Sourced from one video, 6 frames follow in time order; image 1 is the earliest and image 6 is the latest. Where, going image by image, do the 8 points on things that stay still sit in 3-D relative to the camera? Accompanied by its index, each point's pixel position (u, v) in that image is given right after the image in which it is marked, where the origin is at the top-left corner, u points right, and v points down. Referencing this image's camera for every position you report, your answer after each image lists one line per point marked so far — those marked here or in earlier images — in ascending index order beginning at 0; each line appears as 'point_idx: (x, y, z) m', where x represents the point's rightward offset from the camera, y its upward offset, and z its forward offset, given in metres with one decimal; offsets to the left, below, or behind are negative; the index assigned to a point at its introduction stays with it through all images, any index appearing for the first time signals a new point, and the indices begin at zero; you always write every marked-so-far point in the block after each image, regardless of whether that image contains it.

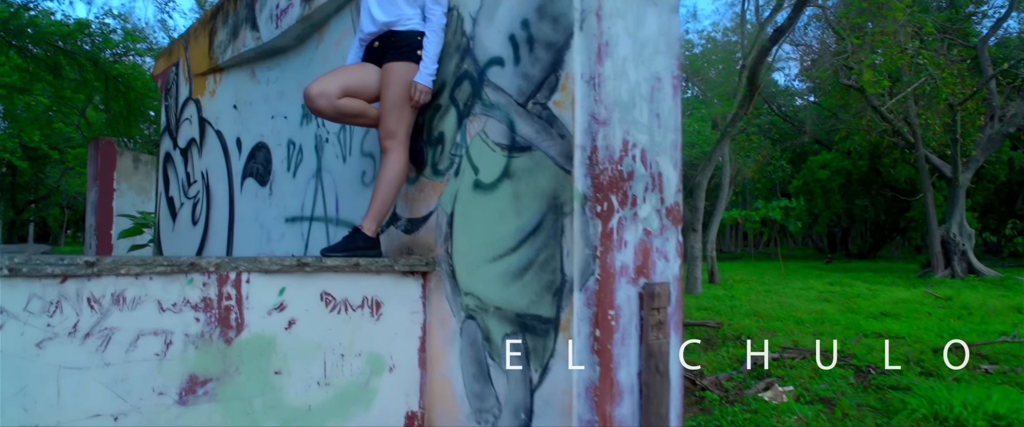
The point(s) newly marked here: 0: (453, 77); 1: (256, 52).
0: (-0.3, +0.7, +3.2) m
1: (-2.3, +1.4, +5.5) m
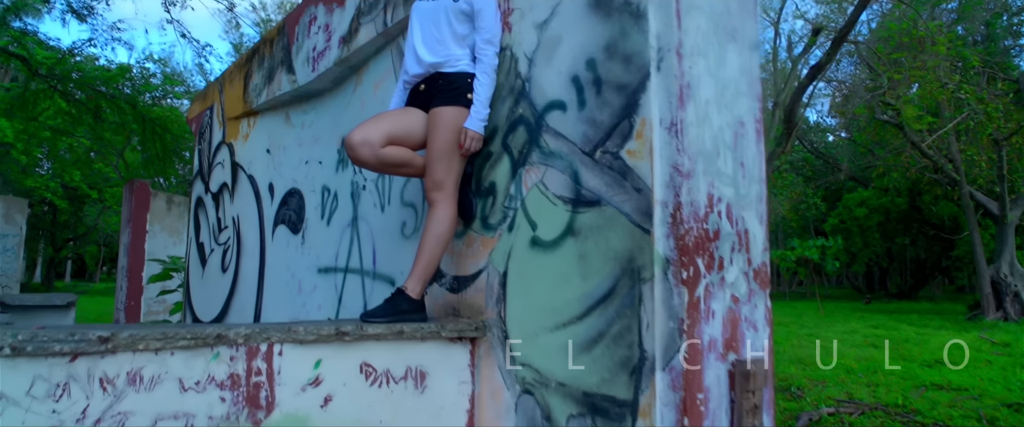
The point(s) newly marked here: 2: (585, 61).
0: (0.0, +0.4, +2.9) m
1: (-1.9, +1.0, +5.3) m
2: (+0.3, +0.6, +2.5) m
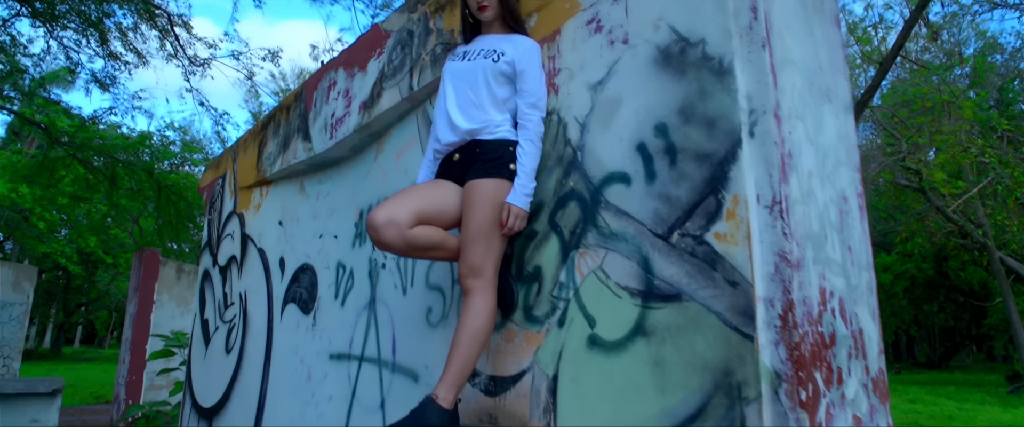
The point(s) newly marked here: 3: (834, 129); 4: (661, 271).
0: (+0.2, +0.1, +2.5) m
1: (-1.7, +0.4, +5.0) m
2: (+0.5, +0.3, +2.1) m
3: (+1.1, +0.3, +2.1) m
4: (+0.5, -0.2, +2.0) m
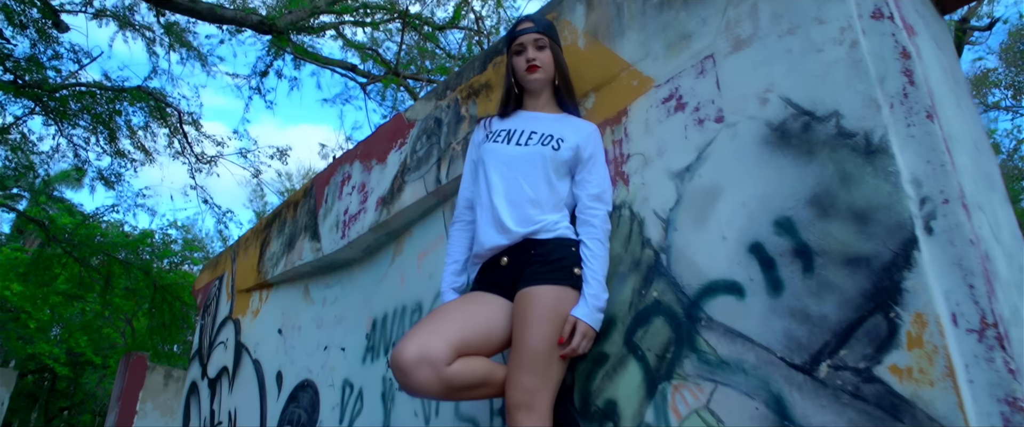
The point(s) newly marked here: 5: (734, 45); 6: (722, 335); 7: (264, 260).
0: (+0.4, -0.3, +2.0) m
1: (-1.5, -0.4, +4.5) m
2: (+0.7, 0.0, +1.7) m
3: (+1.3, 0.0, +1.7) m
4: (+0.7, -0.5, +1.5) m
5: (+0.7, +0.5, +2.0) m
6: (+0.6, -0.3, +1.7) m
7: (-2.1, -0.4, +5.3) m
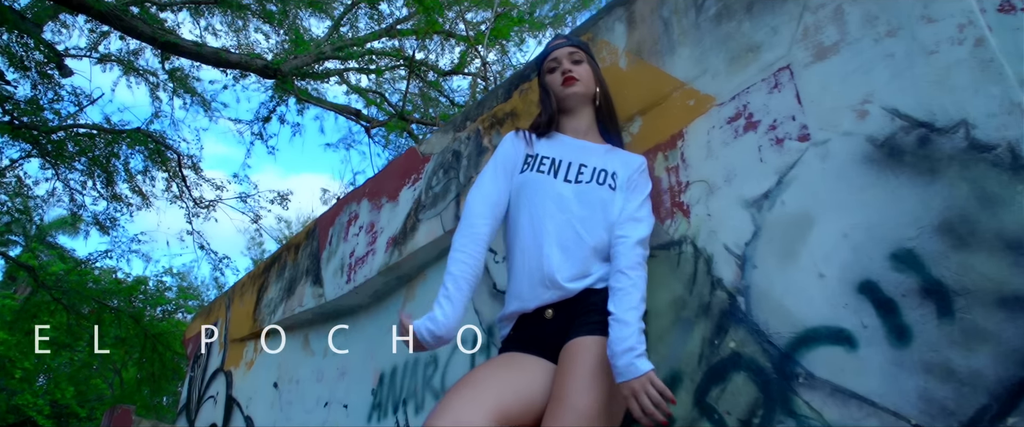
0: (+0.5, -0.4, +1.7) m
1: (-1.3, -0.7, +4.1) m
2: (+0.8, -0.1, +1.4) m
3: (+1.5, -0.1, +1.4) m
4: (+0.8, -0.5, +1.1) m
5: (+0.8, +0.4, +1.7) m
6: (+0.7, -0.4, +1.4) m
7: (-2.0, -0.7, +4.9) m
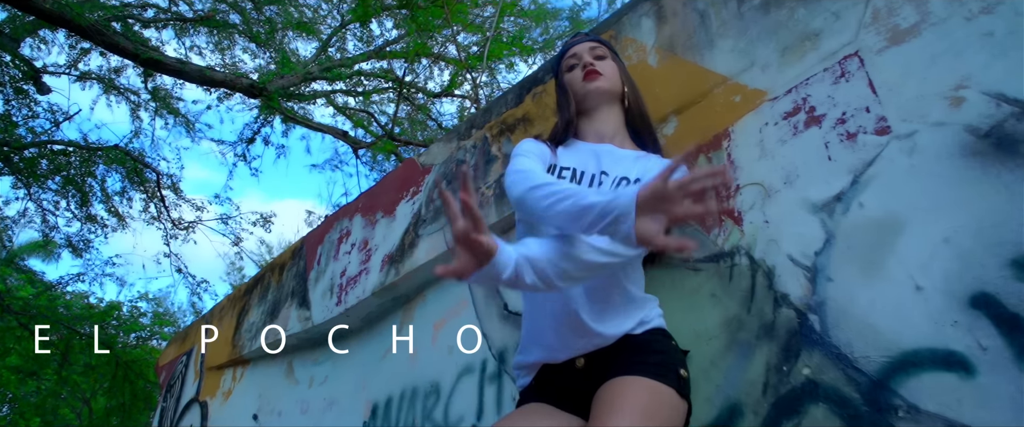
0: (+0.6, -0.4, +1.4) m
1: (-1.3, -0.8, +3.8) m
2: (+0.9, -0.1, +1.1) m
3: (+1.6, -0.1, +1.2) m
4: (+0.9, -0.5, +0.9) m
5: (+0.9, +0.4, +1.5) m
6: (+0.8, -0.4, +1.1) m
7: (-2.0, -0.9, +4.6) m
